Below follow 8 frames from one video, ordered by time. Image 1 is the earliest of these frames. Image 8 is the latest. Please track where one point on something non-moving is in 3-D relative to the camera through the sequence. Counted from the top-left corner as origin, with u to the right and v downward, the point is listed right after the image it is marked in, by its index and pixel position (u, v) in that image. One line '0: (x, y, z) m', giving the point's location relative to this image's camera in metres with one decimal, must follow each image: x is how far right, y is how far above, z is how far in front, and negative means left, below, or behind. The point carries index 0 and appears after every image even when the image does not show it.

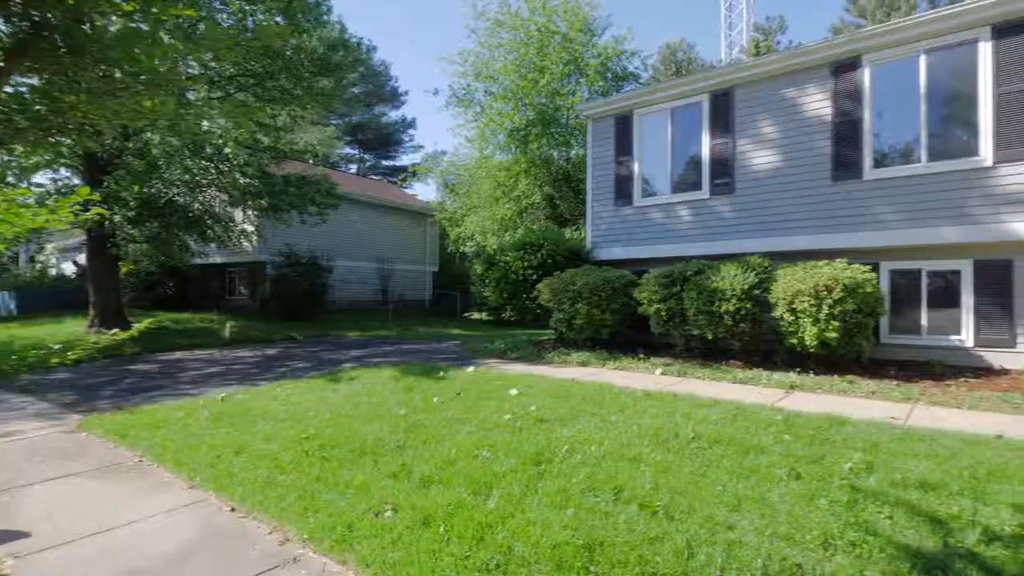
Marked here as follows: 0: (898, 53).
0: (+5.9, +3.6, +8.4) m
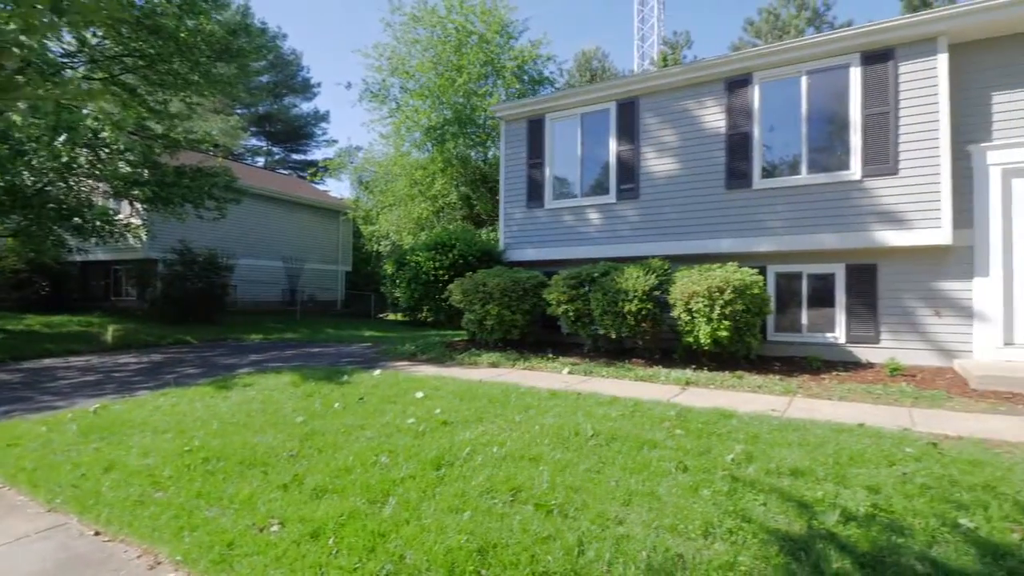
0: (+4.5, +3.5, +9.1) m
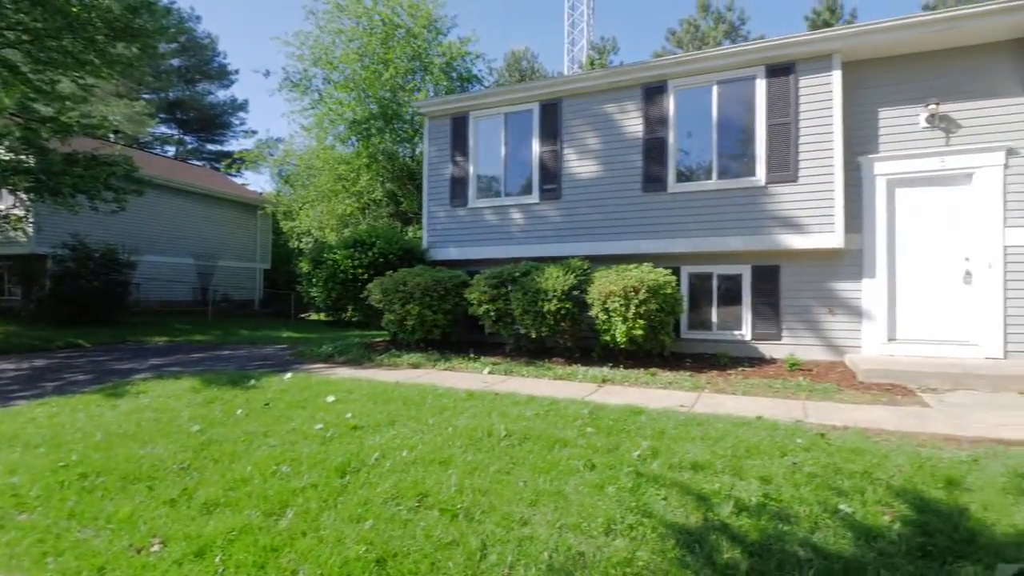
0: (+3.1, +3.5, +9.5) m
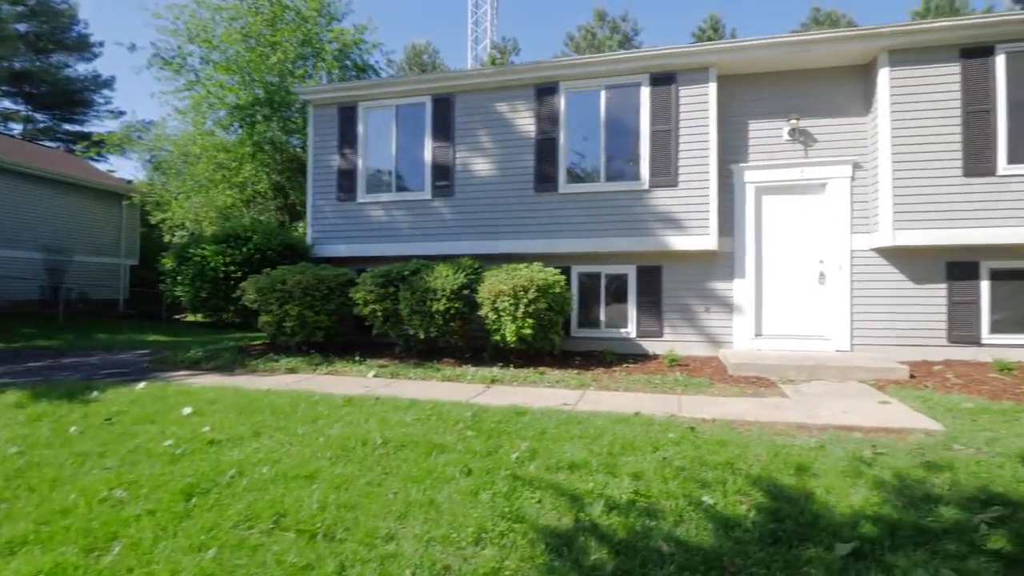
0: (+1.3, +3.5, +9.7) m
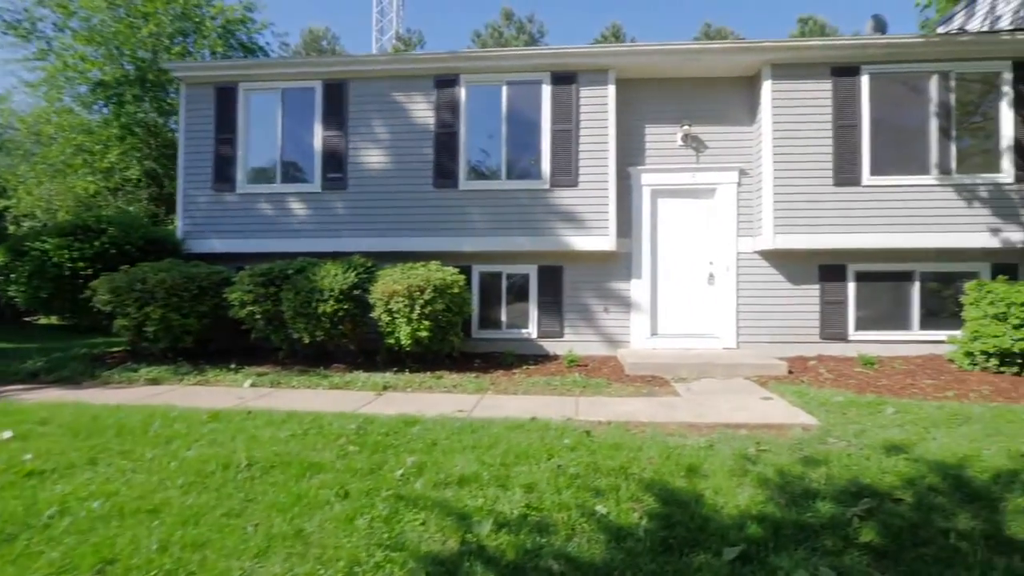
0: (-0.4, +3.5, +9.5) m
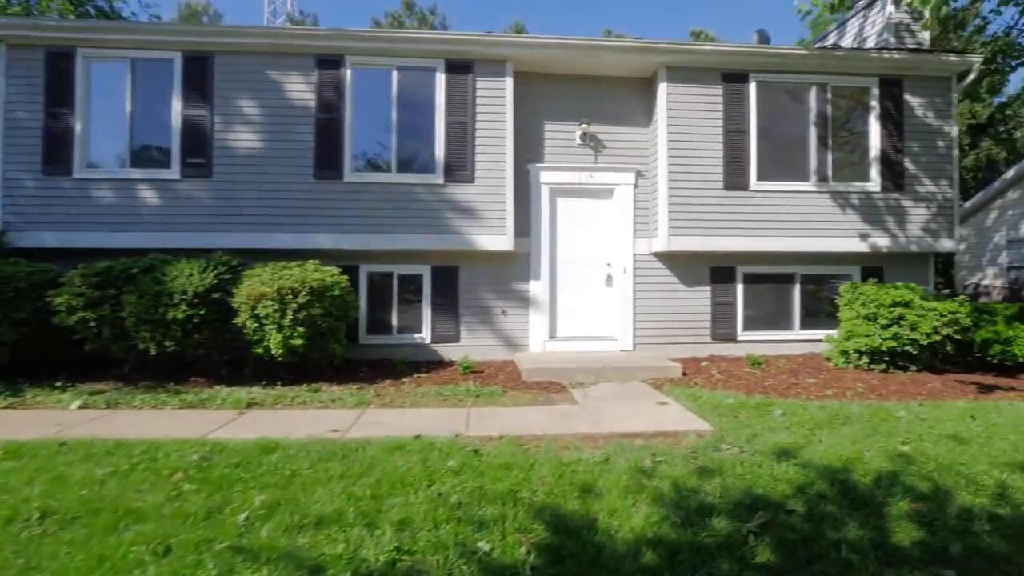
0: (-2.1, +3.5, +8.7) m
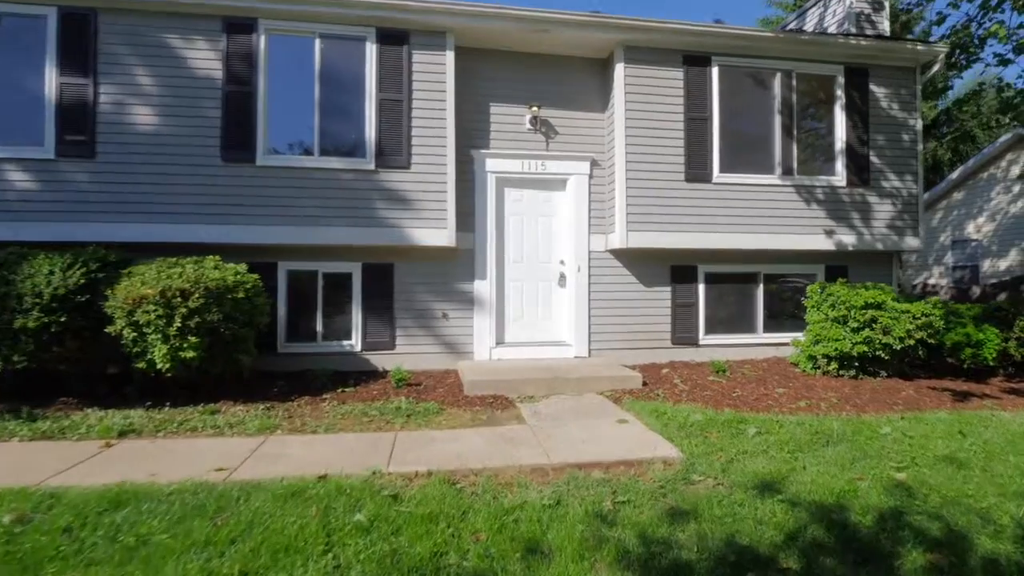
0: (-2.9, +3.5, +7.5) m
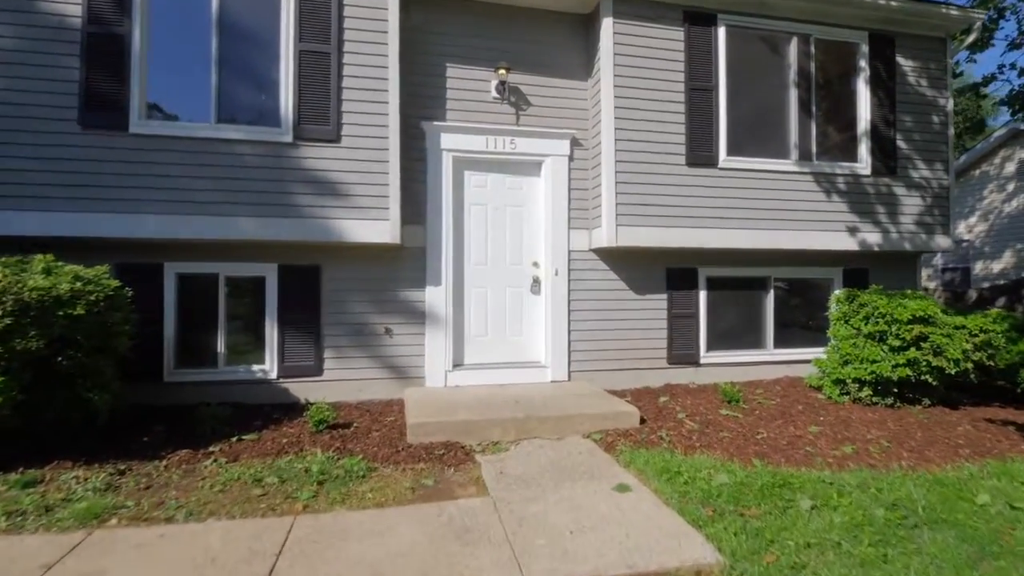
0: (-3.4, +3.4, +5.7) m
